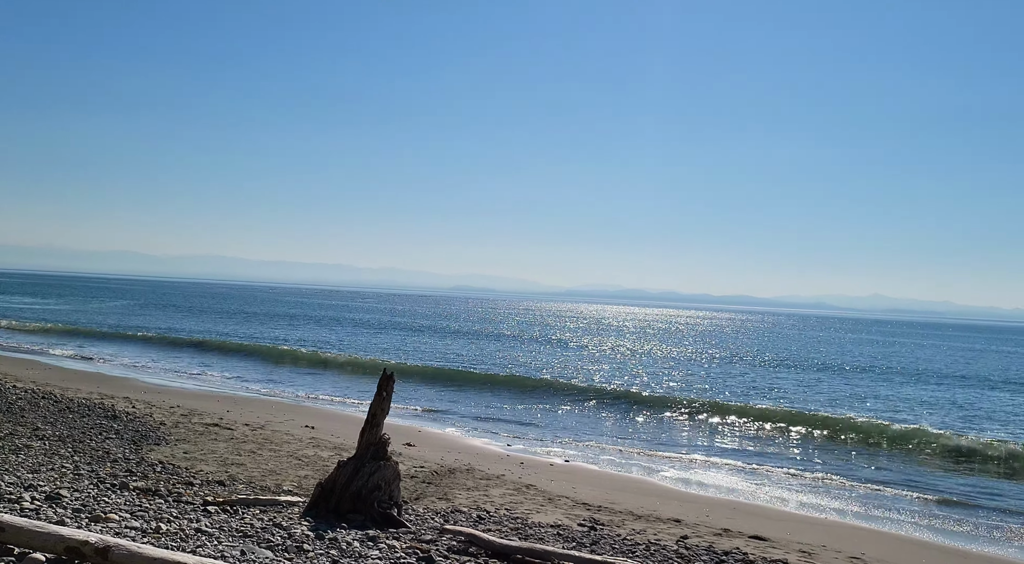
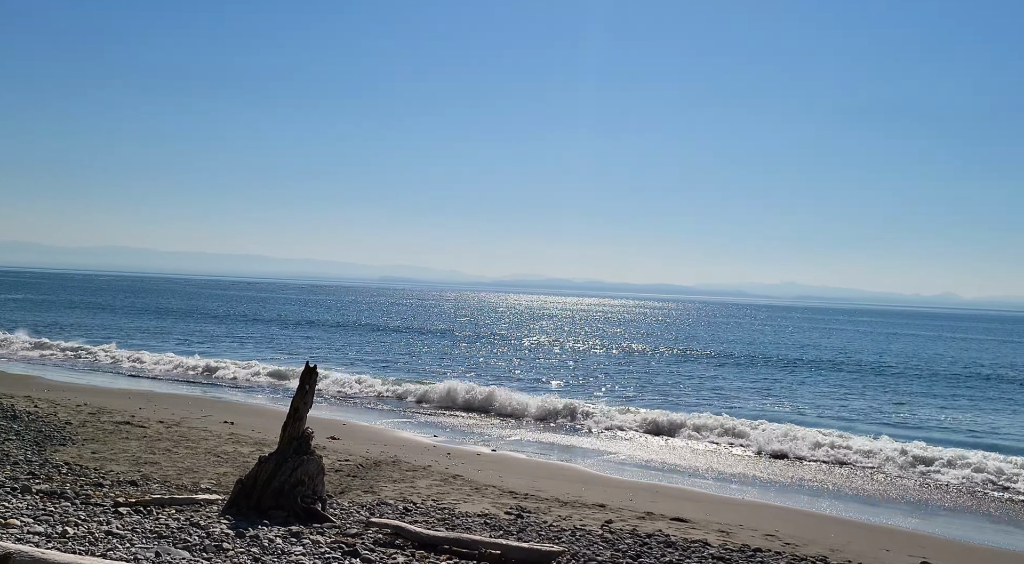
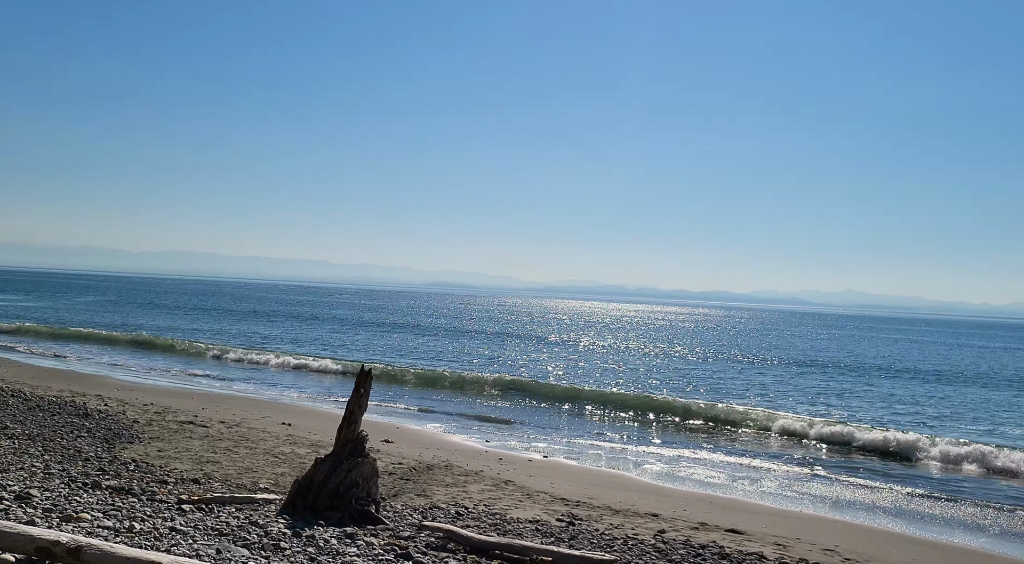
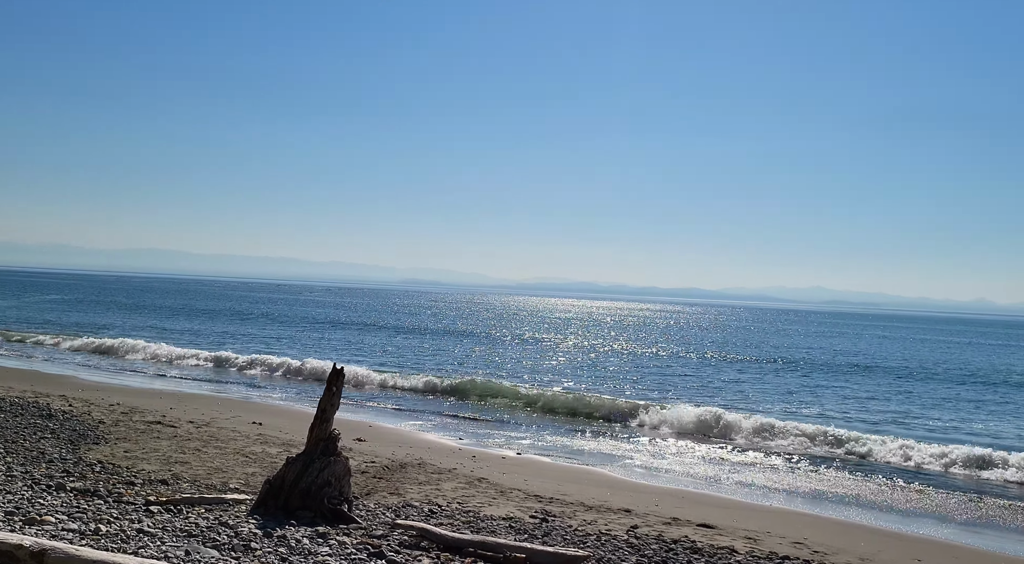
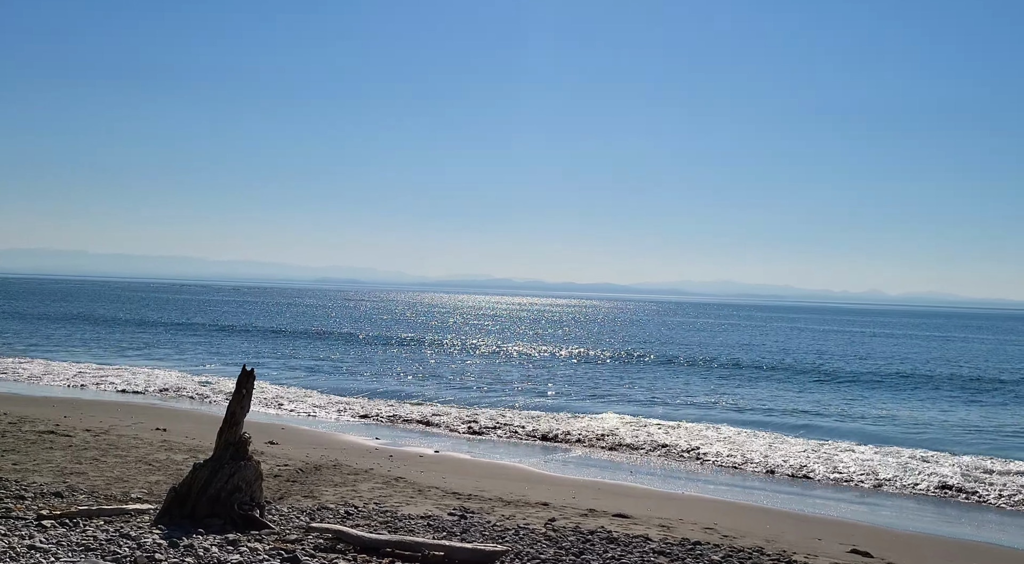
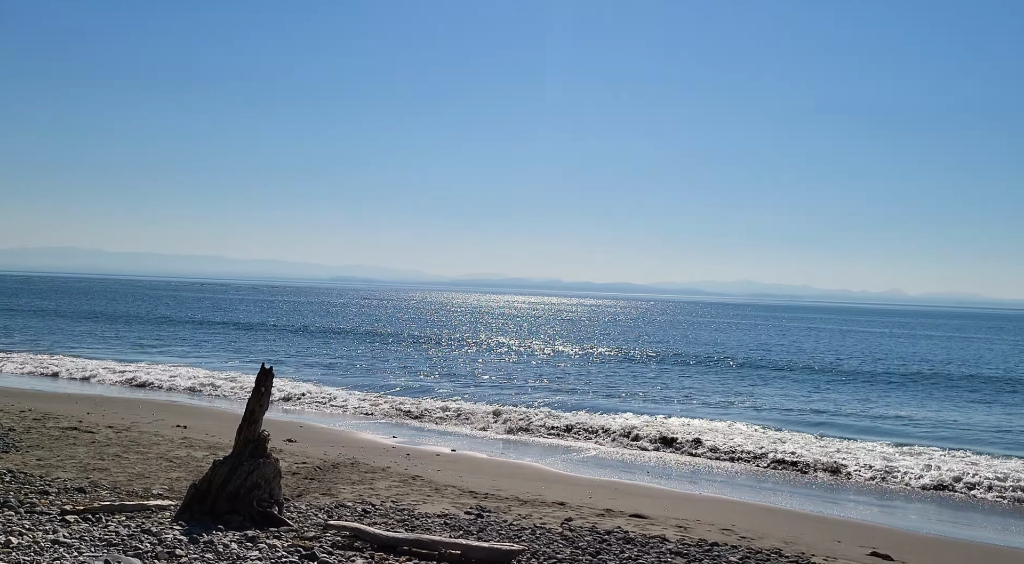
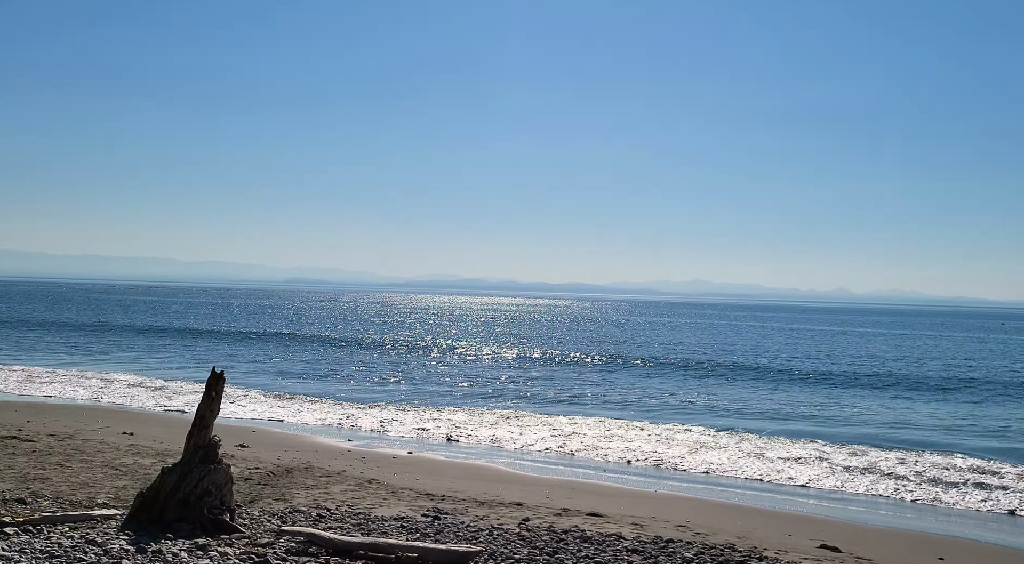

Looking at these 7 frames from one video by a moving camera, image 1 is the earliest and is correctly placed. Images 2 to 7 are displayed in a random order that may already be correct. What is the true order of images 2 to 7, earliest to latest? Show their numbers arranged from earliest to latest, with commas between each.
3, 4, 2, 6, 5, 7
